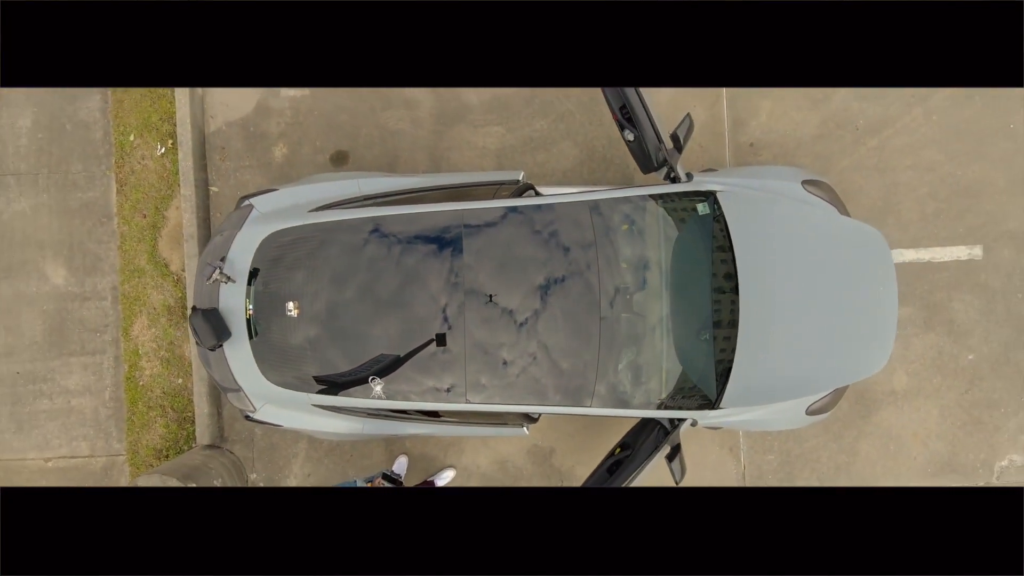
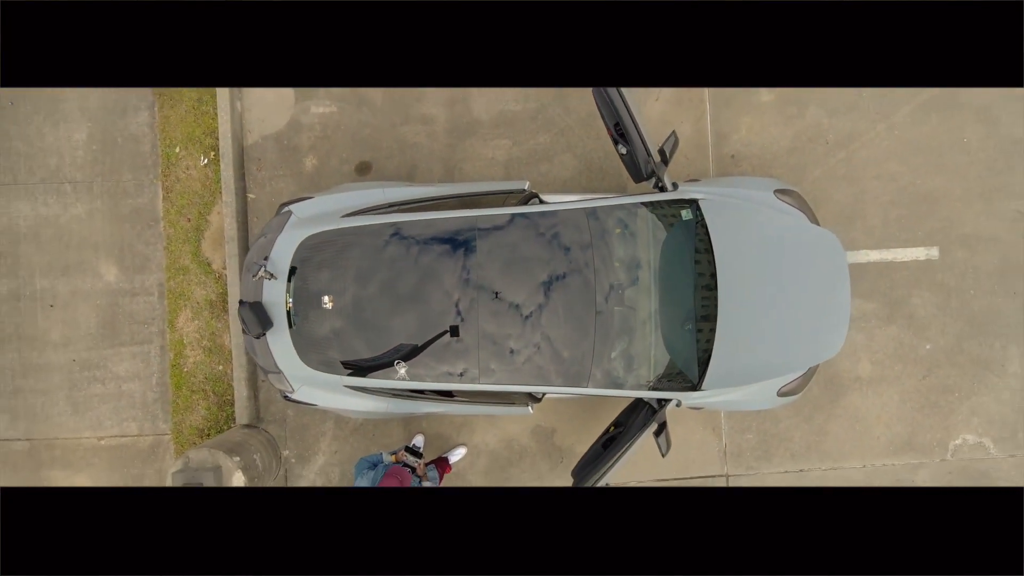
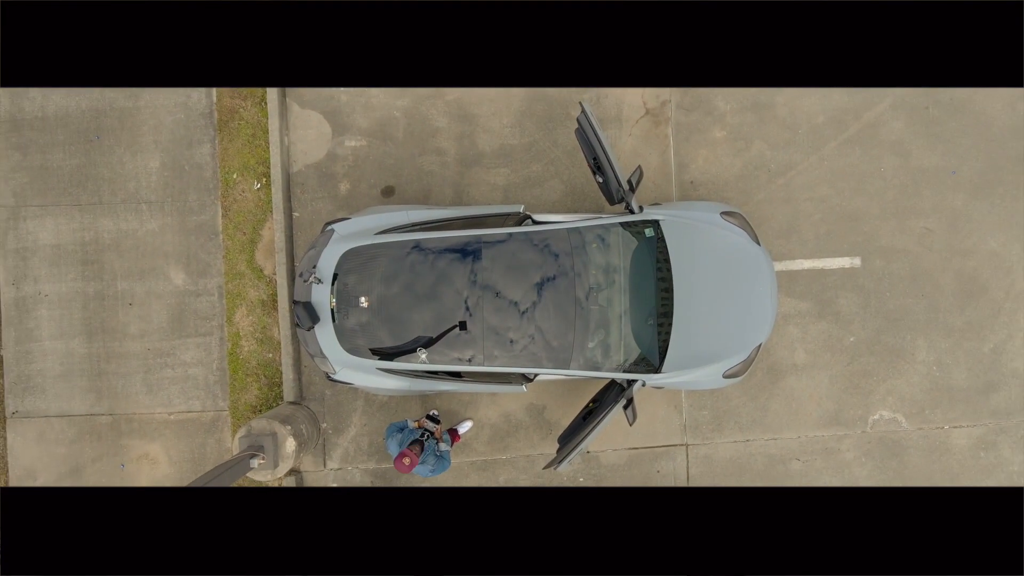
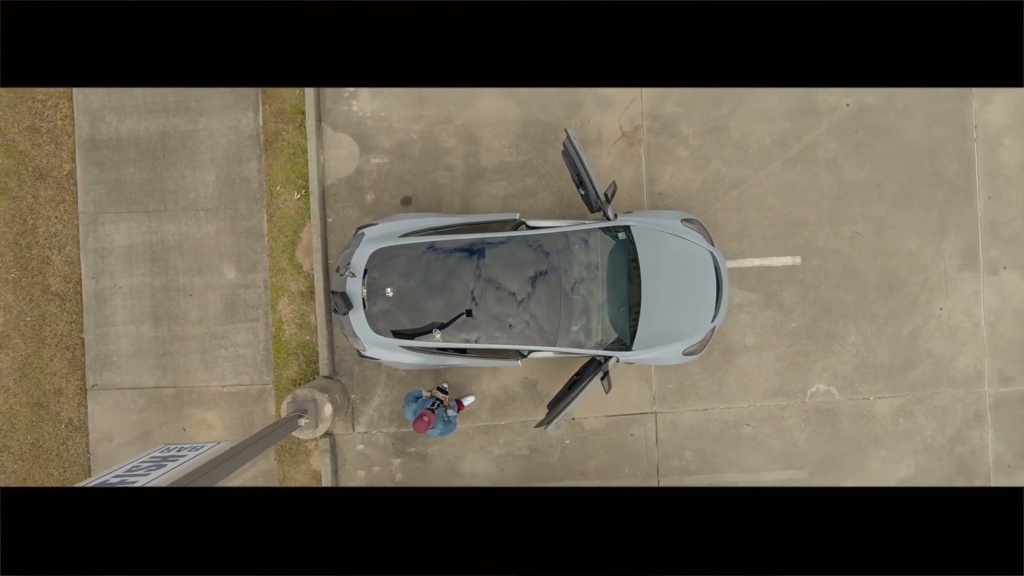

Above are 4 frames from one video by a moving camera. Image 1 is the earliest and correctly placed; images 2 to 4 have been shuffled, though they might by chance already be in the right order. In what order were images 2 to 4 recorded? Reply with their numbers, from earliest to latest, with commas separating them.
2, 3, 4
